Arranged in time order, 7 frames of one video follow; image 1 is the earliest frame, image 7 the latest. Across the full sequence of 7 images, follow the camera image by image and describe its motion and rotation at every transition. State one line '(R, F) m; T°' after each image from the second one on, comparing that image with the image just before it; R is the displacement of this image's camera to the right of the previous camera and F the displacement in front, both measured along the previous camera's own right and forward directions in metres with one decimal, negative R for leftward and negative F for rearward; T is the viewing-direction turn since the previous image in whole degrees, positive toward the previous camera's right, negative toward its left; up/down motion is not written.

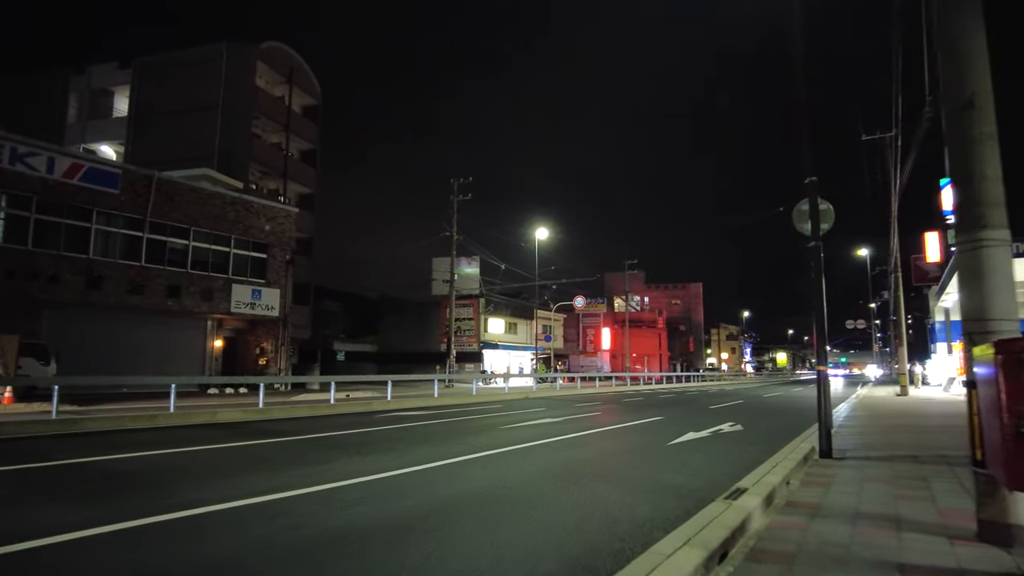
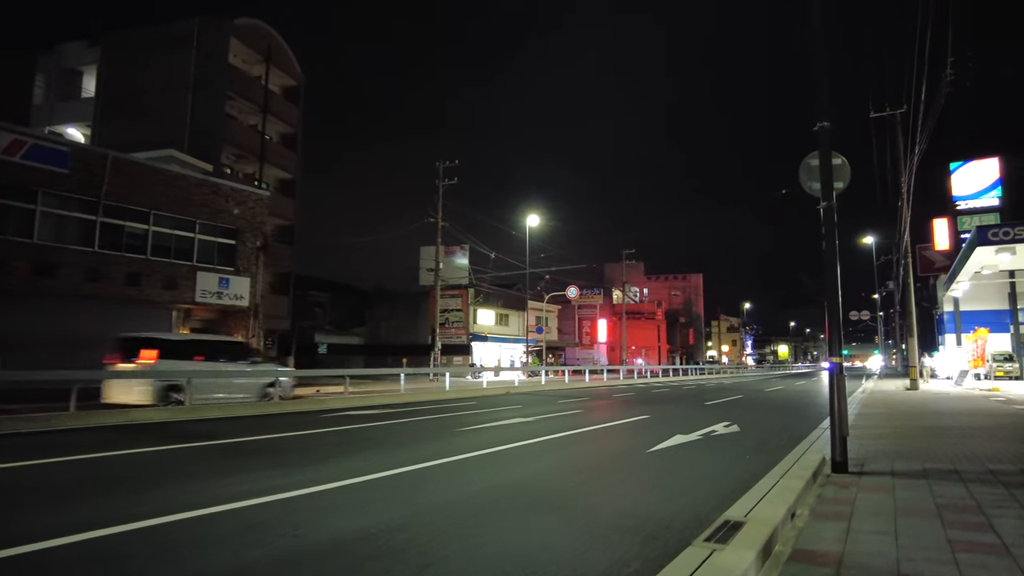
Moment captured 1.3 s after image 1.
(+0.7, +1.6) m; 0°
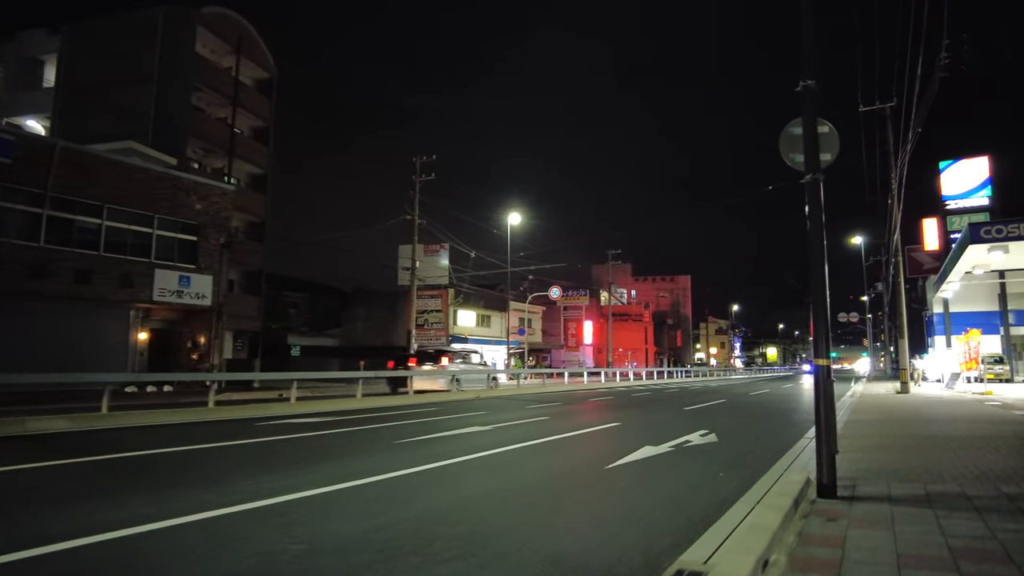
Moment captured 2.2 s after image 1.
(+0.6, +1.1) m; +1°
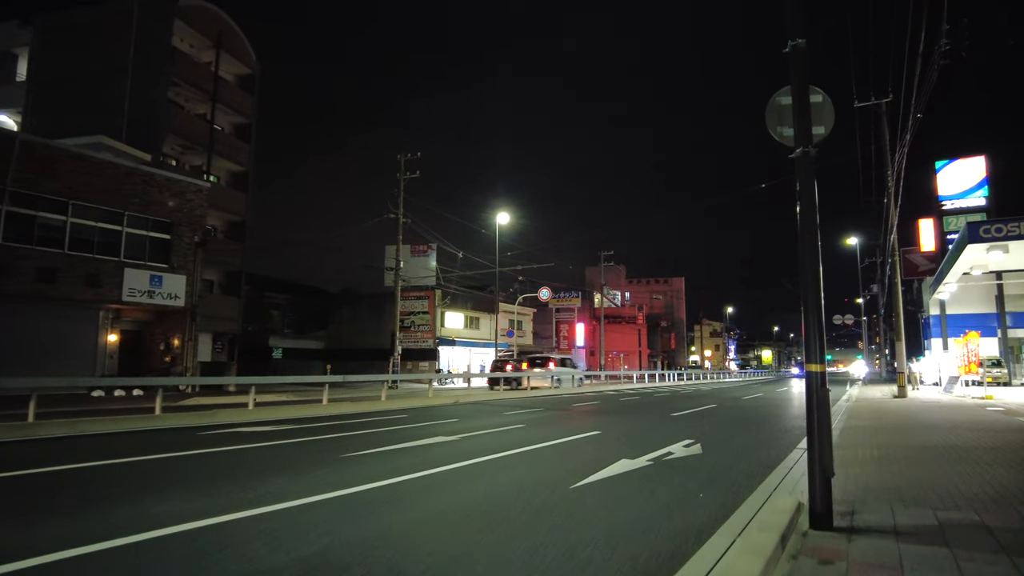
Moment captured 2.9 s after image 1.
(+0.5, +0.8) m; 0°
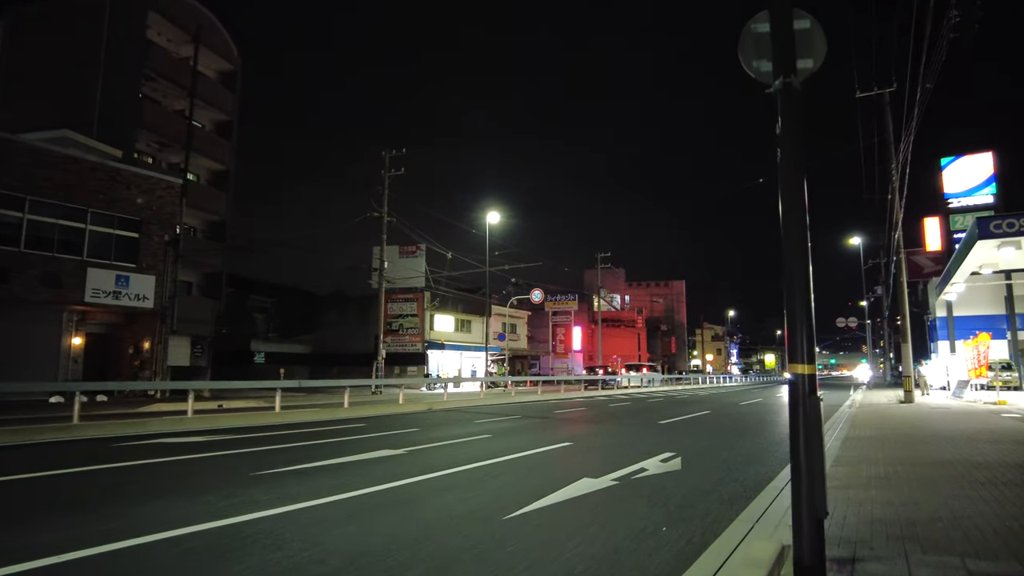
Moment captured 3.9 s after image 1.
(+0.7, +1.2) m; 0°
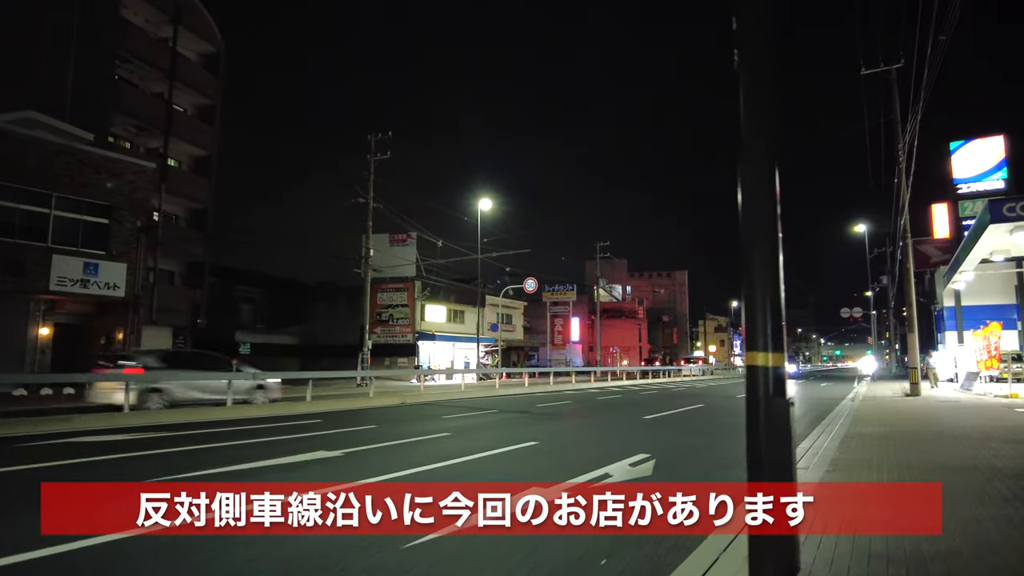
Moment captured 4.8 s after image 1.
(+0.7, +1.0) m; 0°
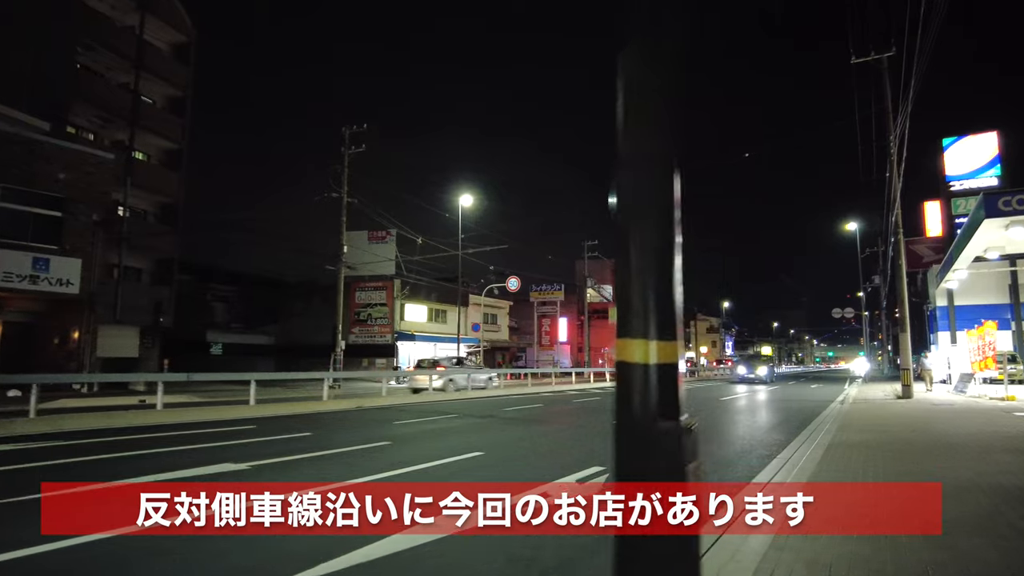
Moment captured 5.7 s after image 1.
(+0.7, +1.0) m; +1°
